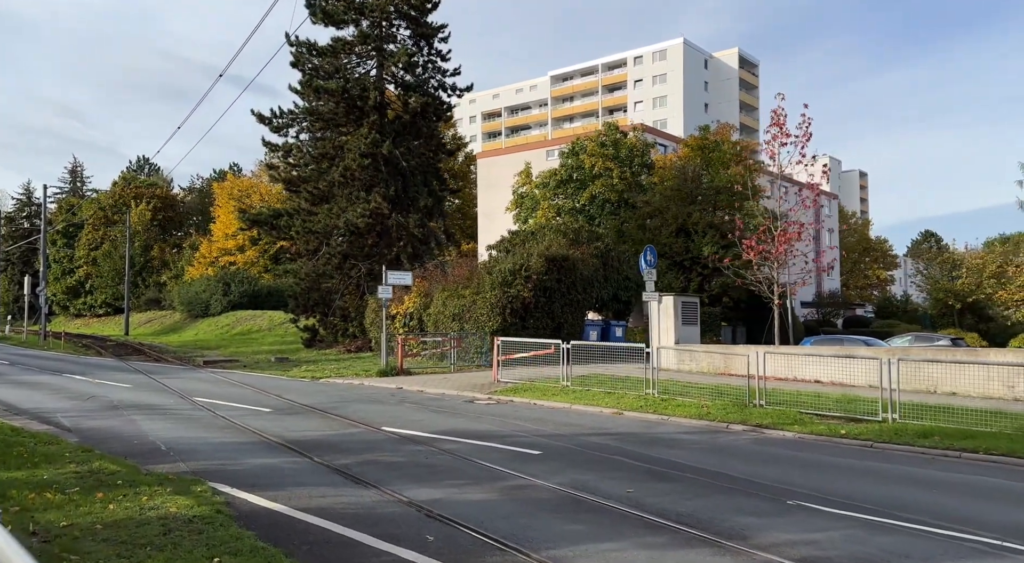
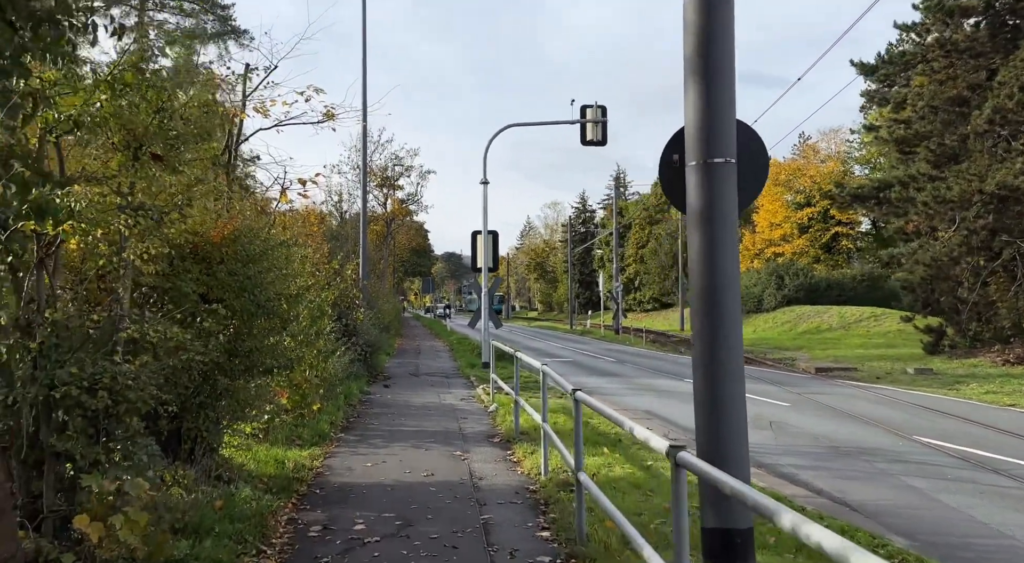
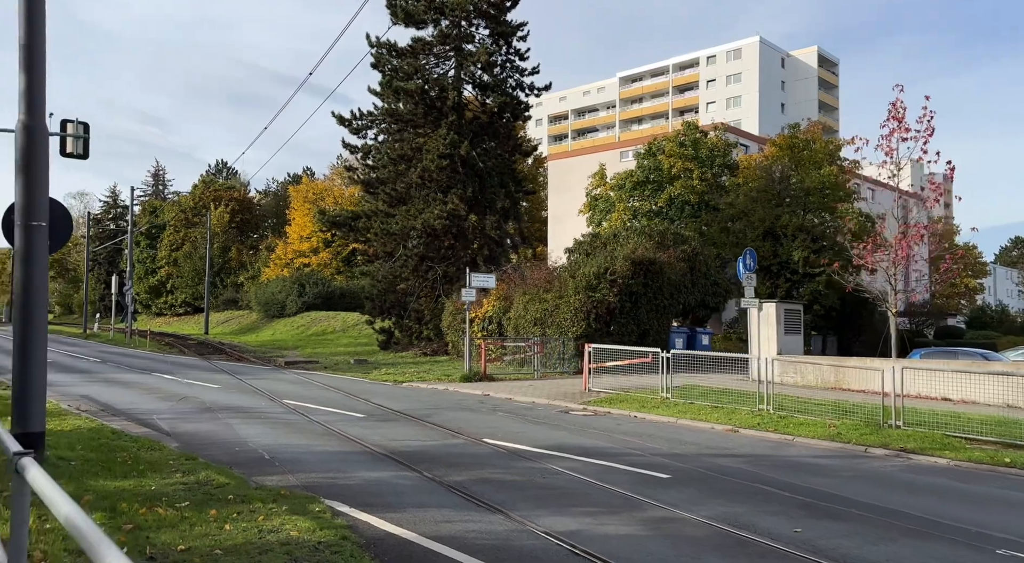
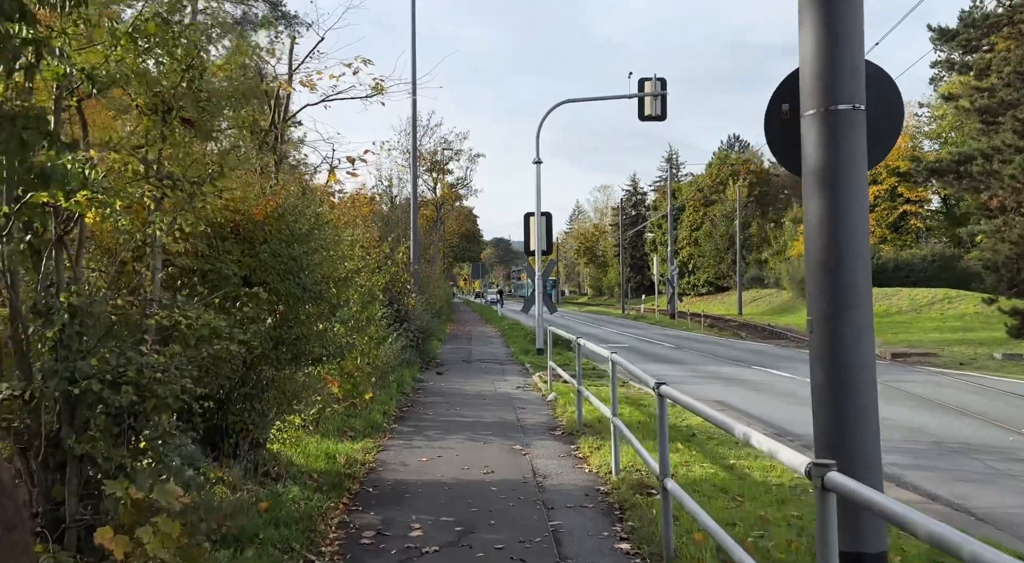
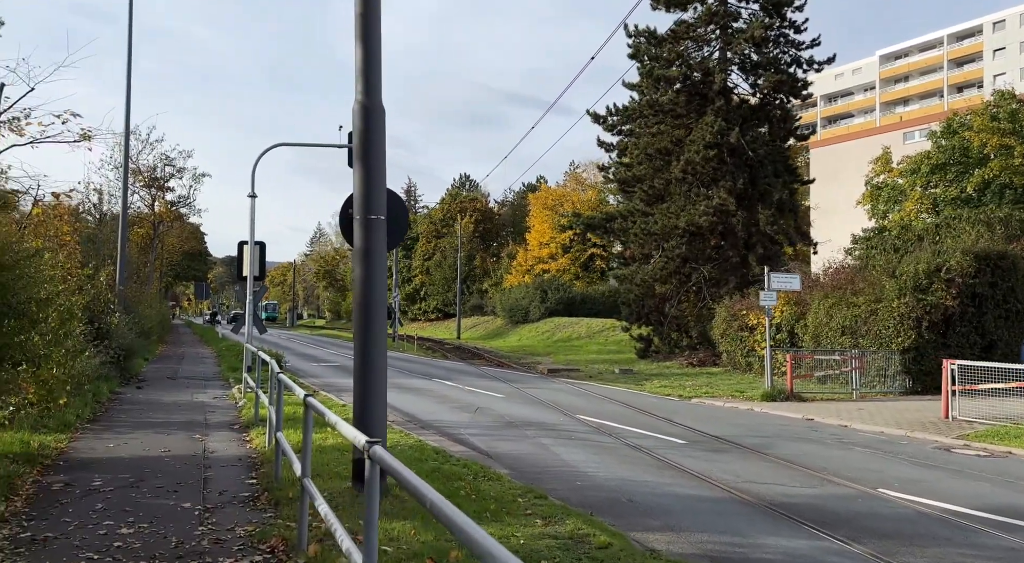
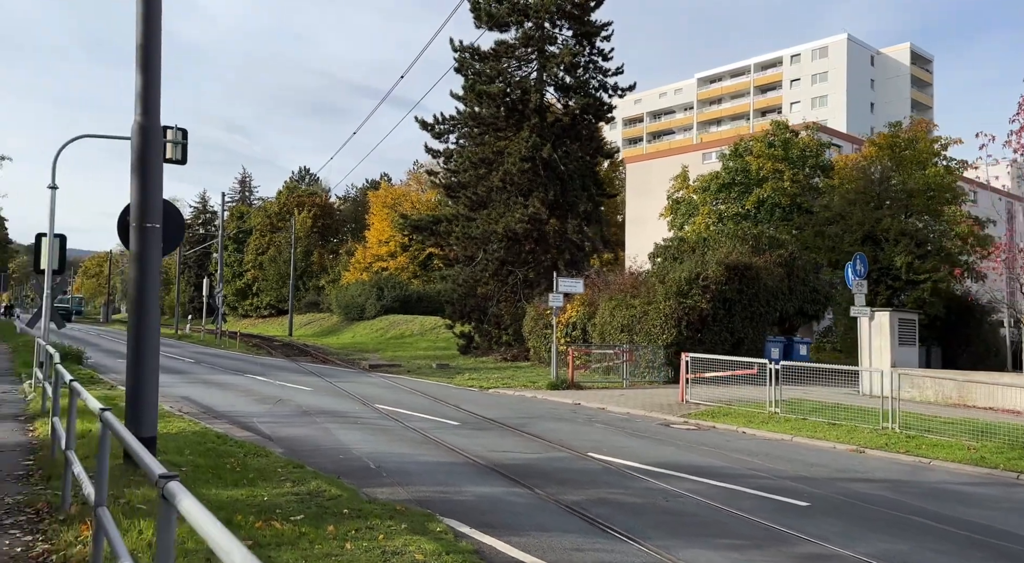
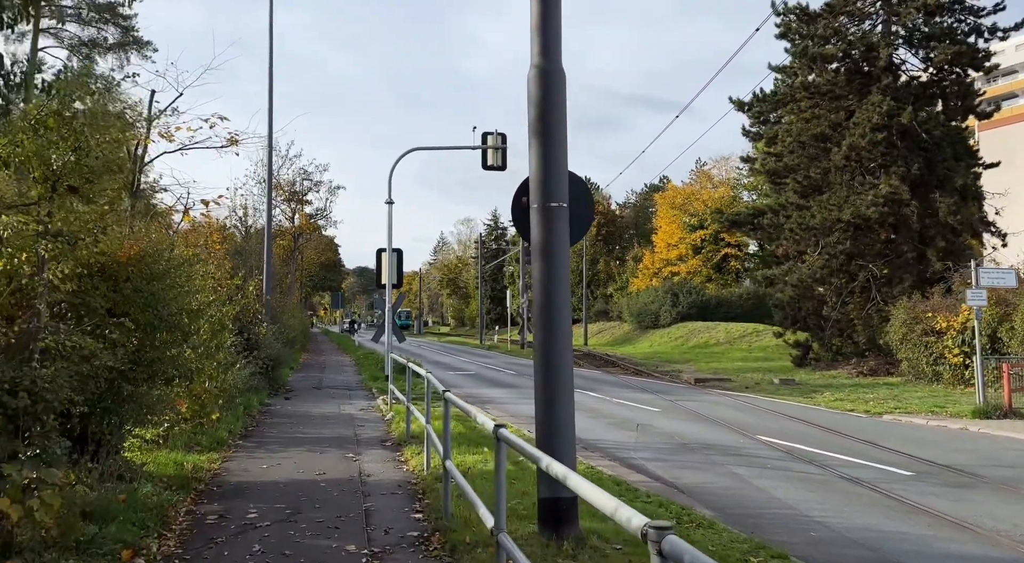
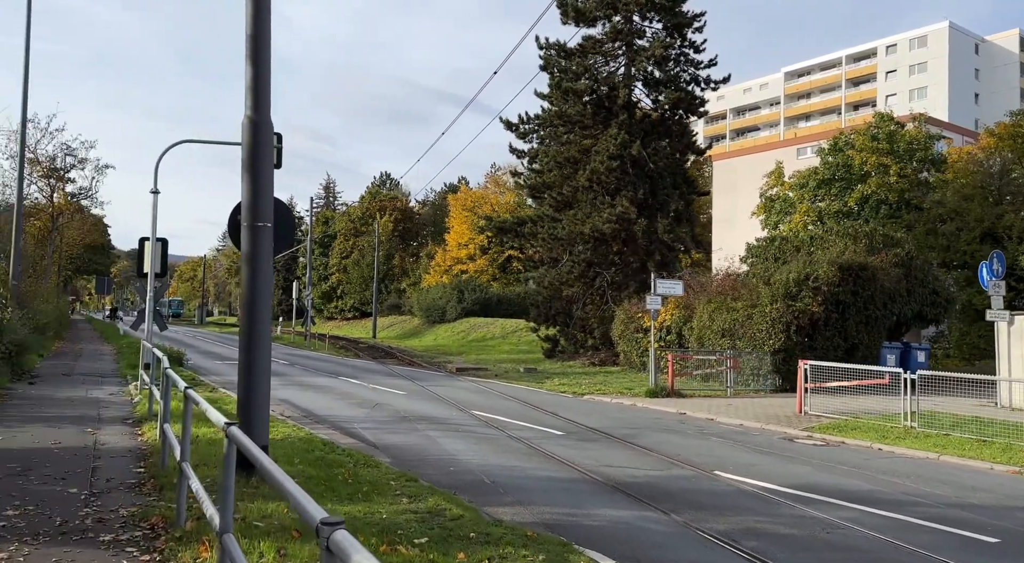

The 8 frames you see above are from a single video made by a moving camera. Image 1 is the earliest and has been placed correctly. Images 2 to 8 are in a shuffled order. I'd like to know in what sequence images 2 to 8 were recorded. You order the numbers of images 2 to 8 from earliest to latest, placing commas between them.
3, 6, 8, 5, 7, 2, 4
